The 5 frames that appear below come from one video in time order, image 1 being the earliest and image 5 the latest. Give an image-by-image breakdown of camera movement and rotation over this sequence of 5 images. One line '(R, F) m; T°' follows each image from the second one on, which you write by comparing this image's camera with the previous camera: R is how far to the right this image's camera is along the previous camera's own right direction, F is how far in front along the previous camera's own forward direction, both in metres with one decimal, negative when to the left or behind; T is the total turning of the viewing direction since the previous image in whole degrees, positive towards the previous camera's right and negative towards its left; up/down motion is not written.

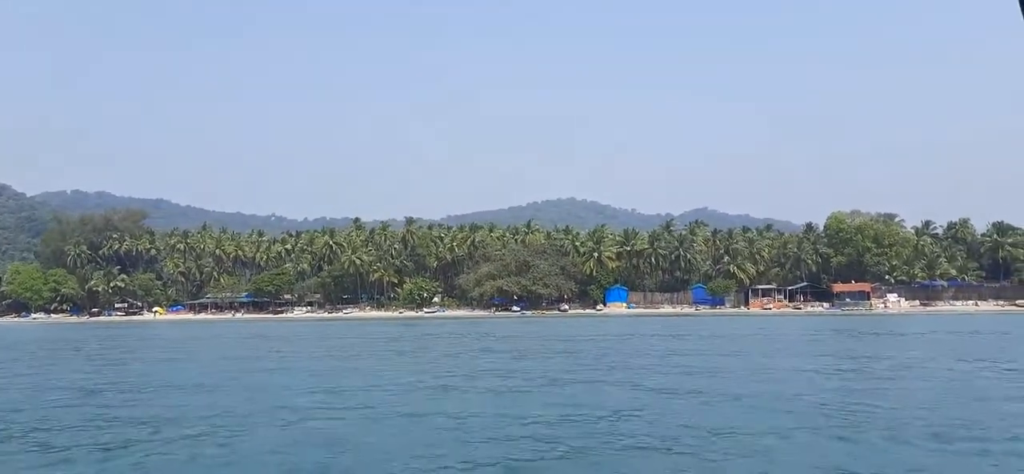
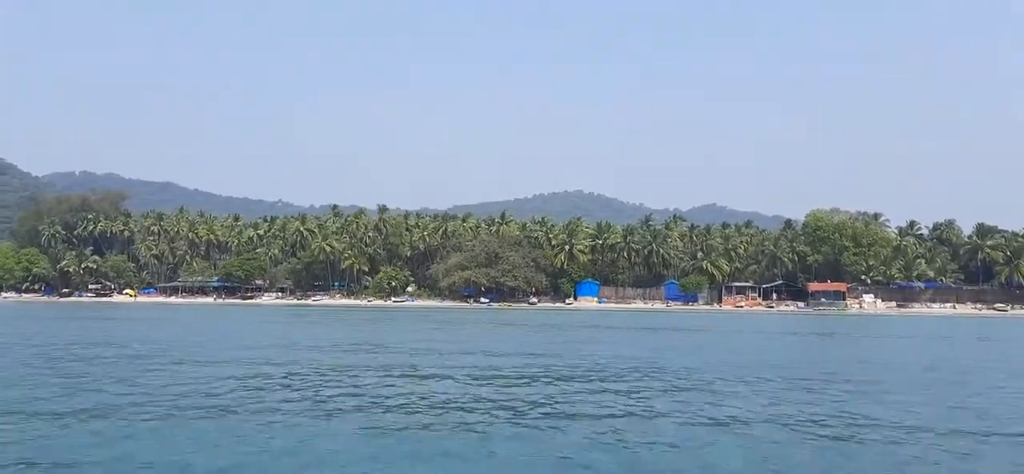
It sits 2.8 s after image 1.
(+3.8, +1.4) m; -1°
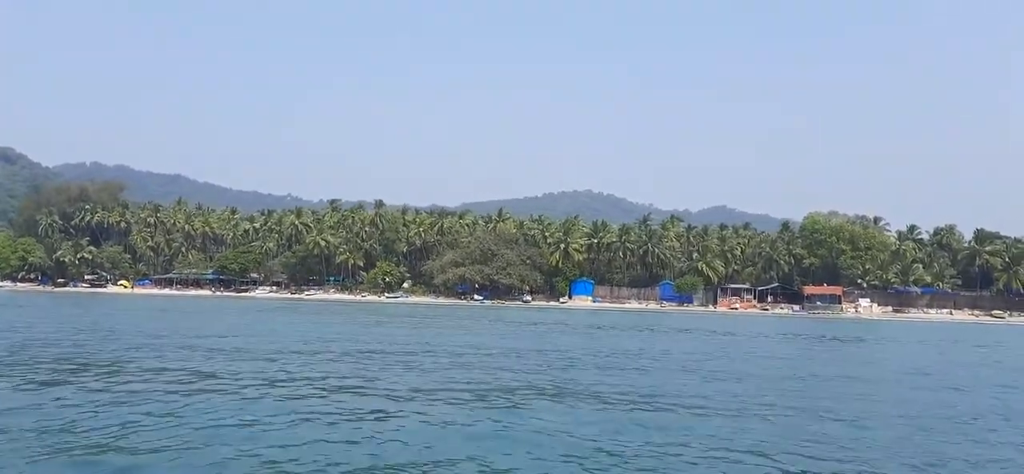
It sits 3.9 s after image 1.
(+1.3, +0.4) m; -1°
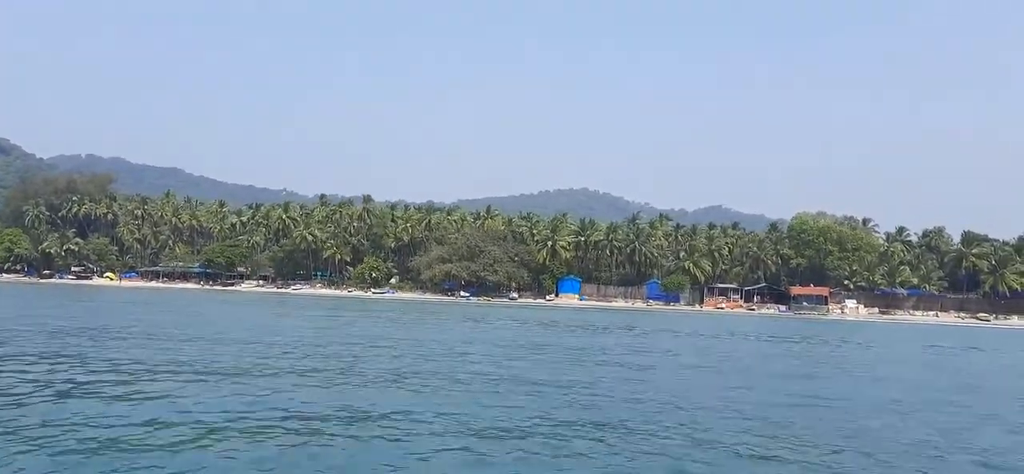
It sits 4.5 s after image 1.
(+0.9, +0.3) m; 0°
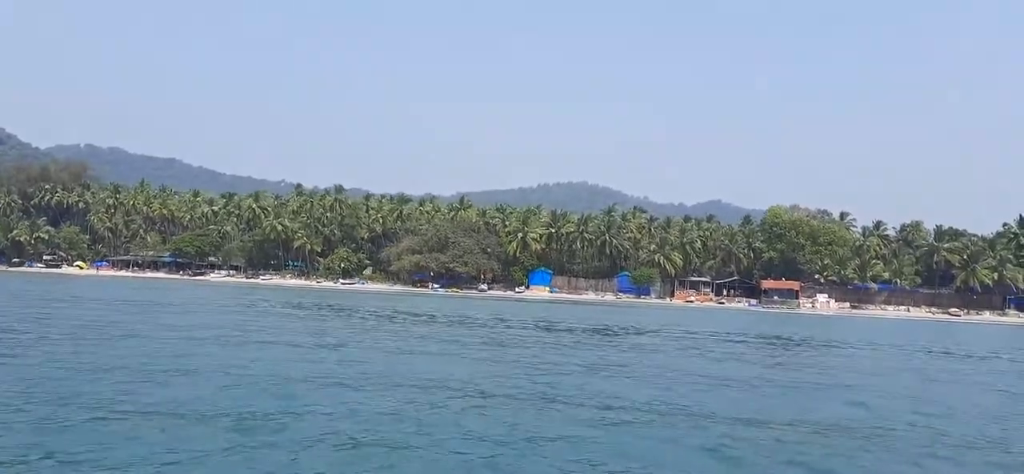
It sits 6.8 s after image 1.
(+2.8, +0.8) m; 0°
